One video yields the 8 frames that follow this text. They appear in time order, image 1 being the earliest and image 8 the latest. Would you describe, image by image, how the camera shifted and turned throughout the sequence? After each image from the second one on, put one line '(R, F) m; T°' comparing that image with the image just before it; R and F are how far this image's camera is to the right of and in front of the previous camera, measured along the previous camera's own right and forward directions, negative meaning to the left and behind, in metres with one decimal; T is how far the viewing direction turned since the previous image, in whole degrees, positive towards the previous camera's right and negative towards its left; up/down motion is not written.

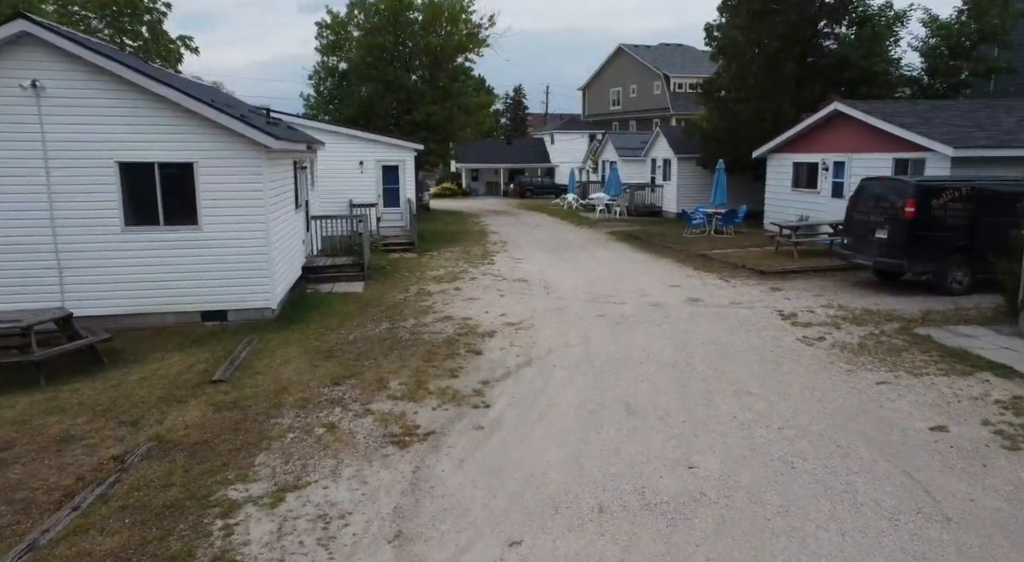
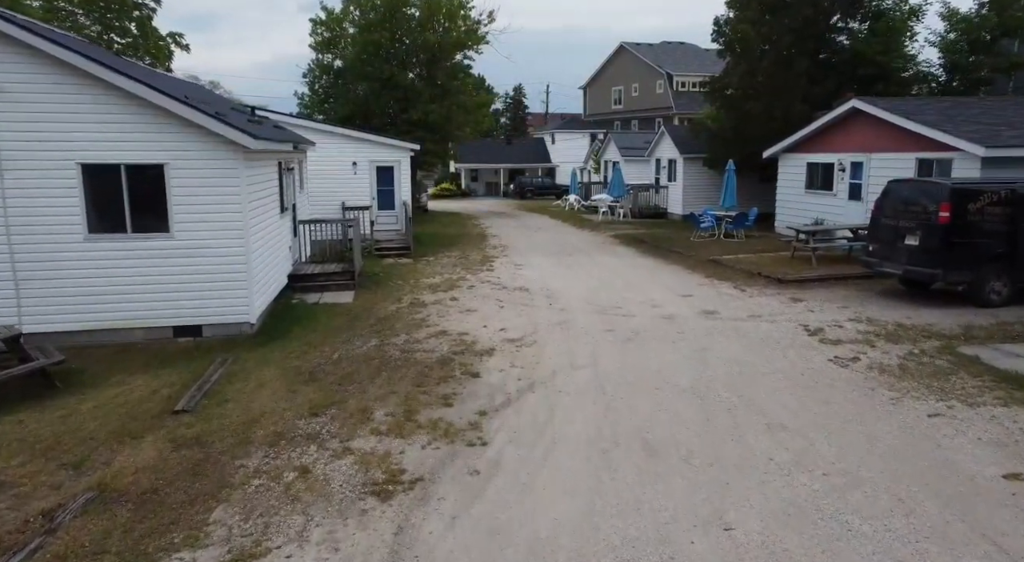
(0.0, +0.9) m; 0°
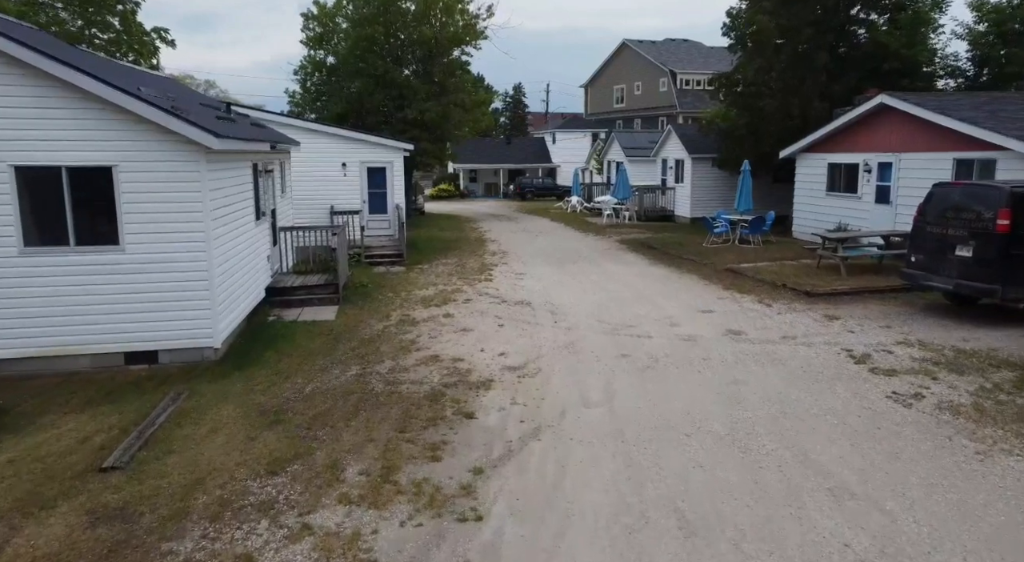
(0.0, +1.2) m; 0°
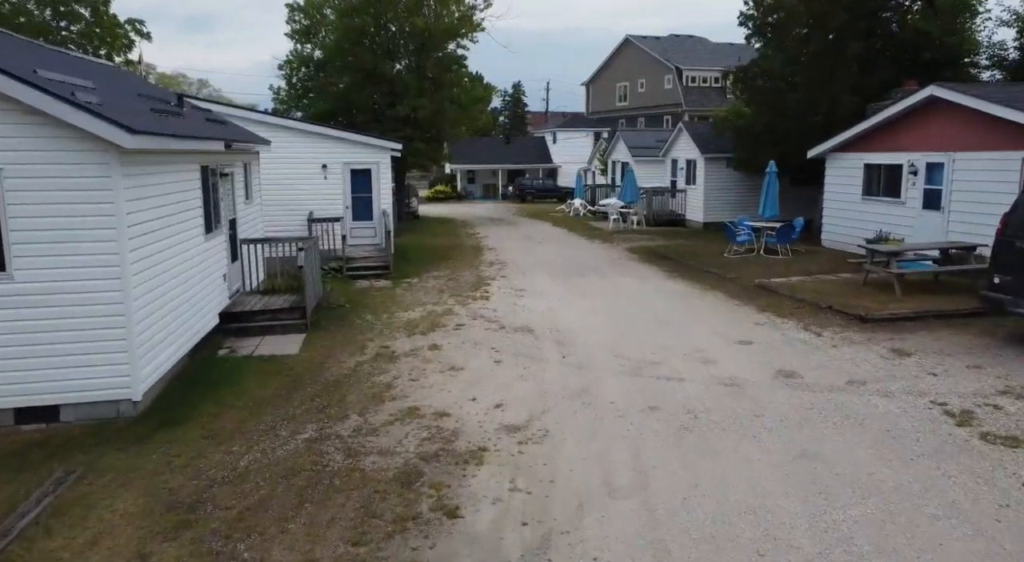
(0.0, +1.8) m; 0°
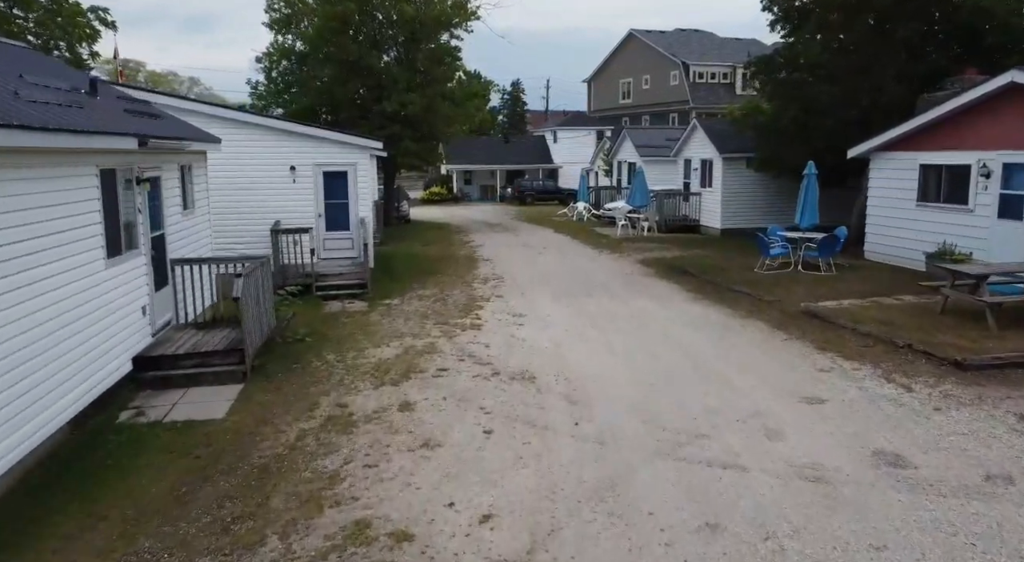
(0.0, +2.2) m; 0°
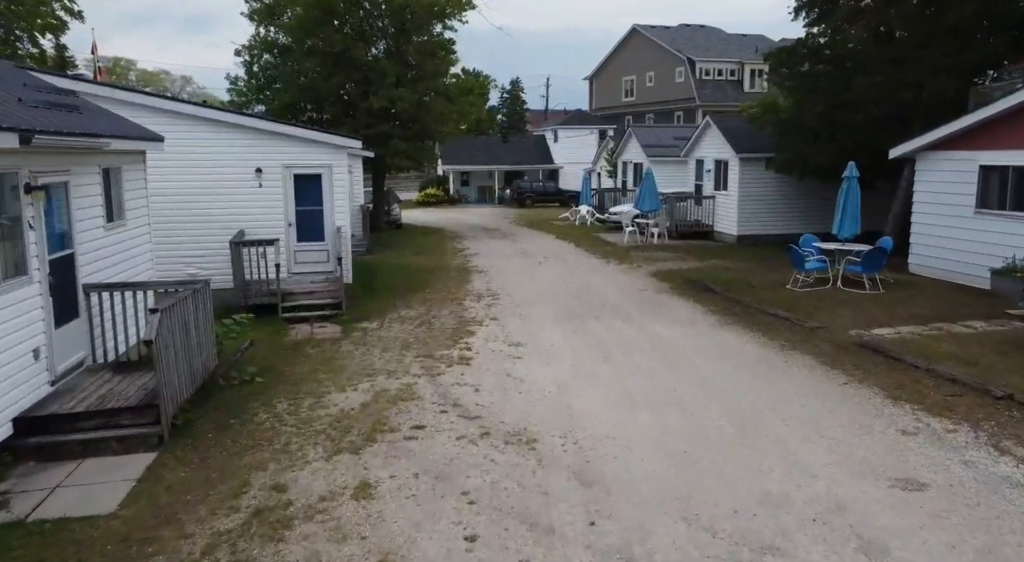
(+0.1, +1.8) m; 0°
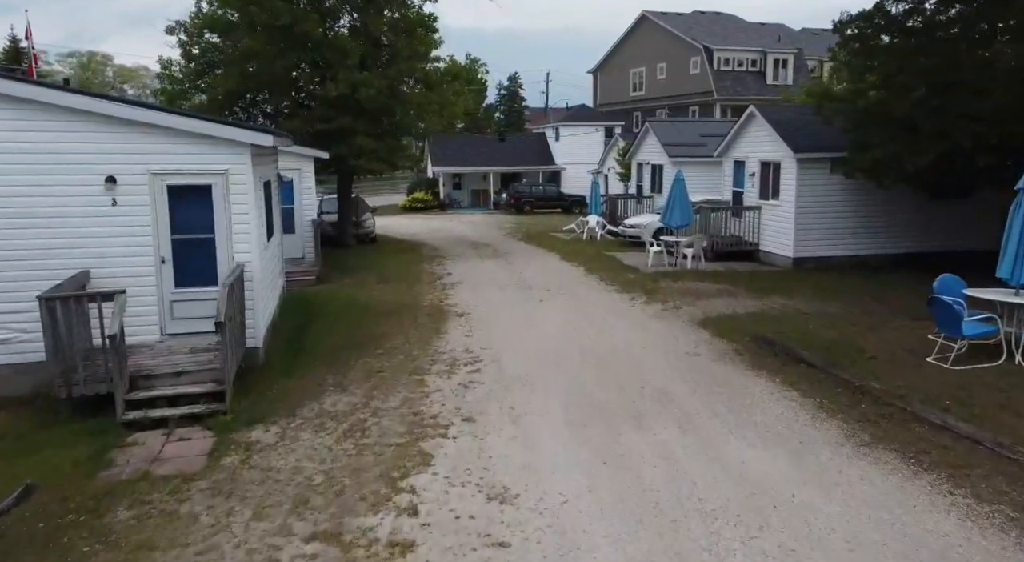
(+0.2, +4.5) m; 0°
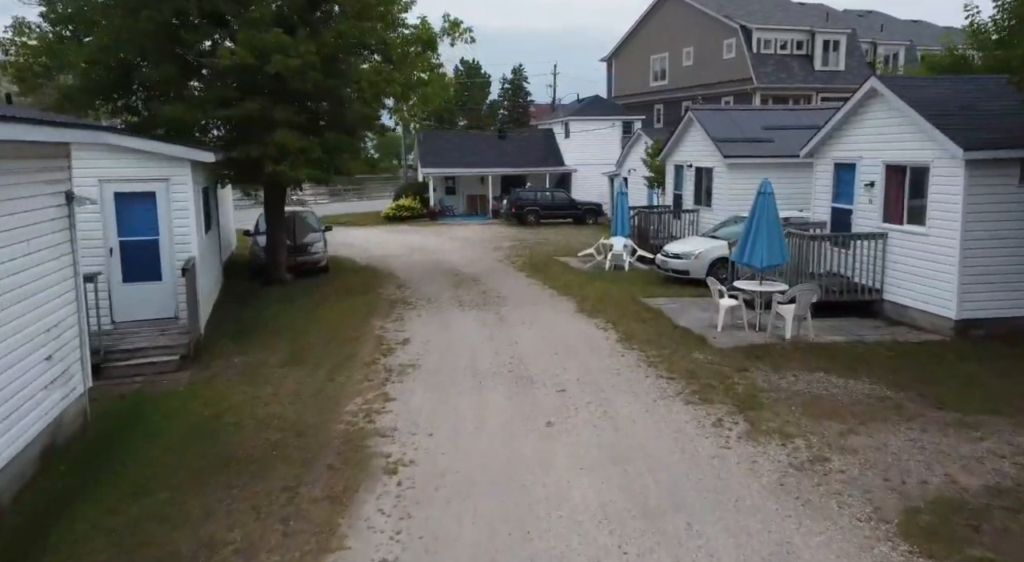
(+0.2, +6.2) m; -1°
